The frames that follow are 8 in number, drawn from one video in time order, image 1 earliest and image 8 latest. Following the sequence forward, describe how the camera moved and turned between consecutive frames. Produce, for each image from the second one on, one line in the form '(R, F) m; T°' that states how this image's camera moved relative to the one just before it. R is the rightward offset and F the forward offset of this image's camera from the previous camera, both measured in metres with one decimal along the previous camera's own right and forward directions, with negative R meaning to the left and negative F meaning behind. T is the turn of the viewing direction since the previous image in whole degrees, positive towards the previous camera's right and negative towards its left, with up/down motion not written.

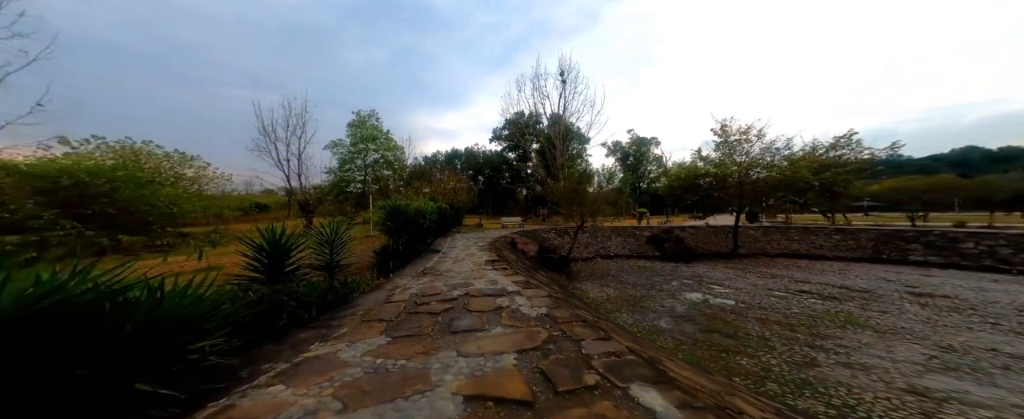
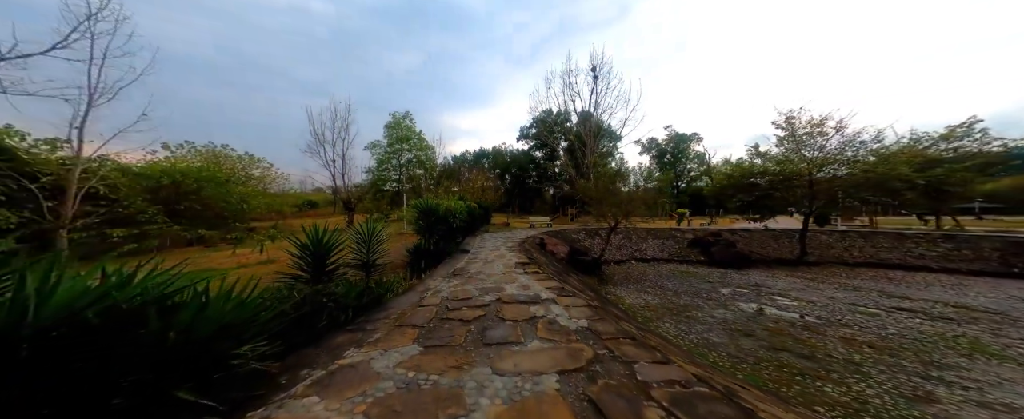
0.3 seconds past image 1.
(-0.1, +0.2) m; -5°
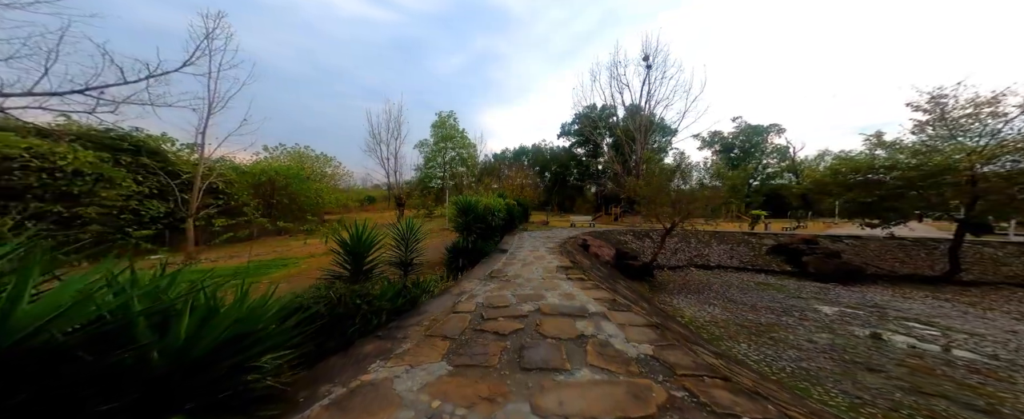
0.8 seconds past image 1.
(0.0, +0.4) m; -8°
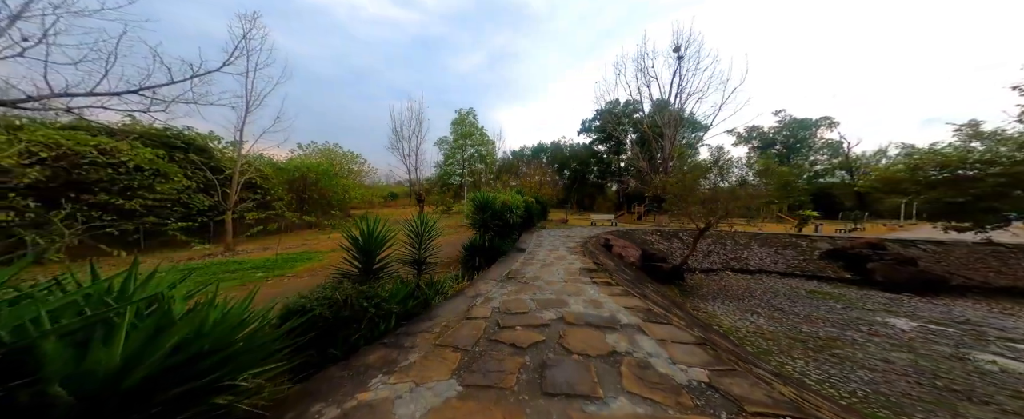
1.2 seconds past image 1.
(0.0, +0.3) m; -4°
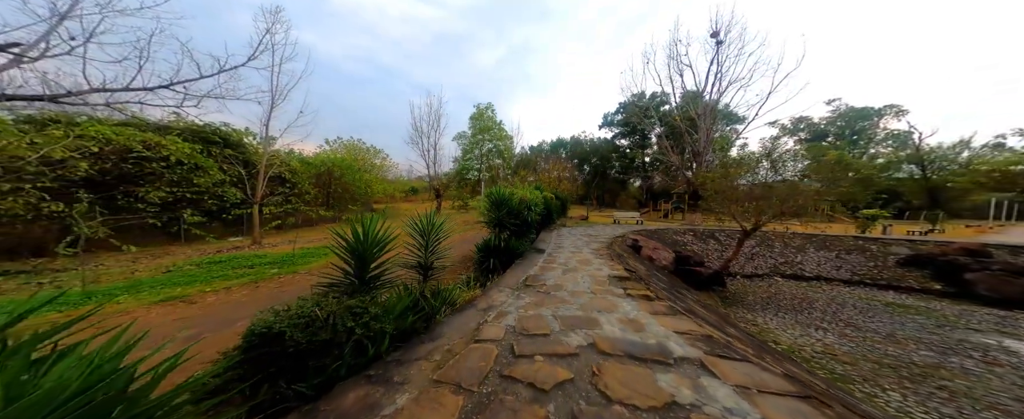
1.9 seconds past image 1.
(0.0, +0.5) m; -4°
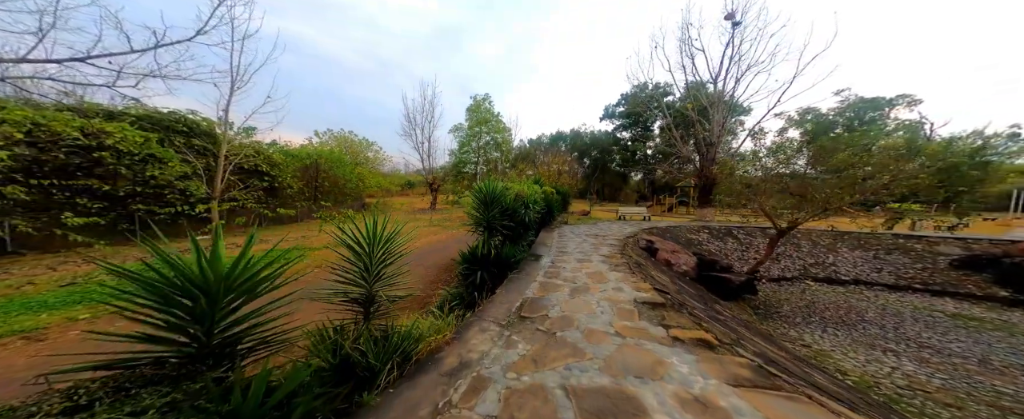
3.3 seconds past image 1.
(+0.1, +1.1) m; 0°
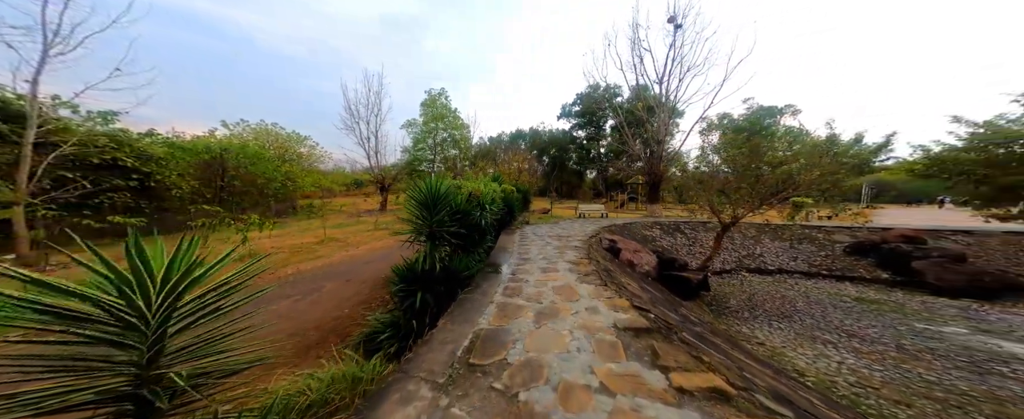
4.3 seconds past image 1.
(+0.1, +0.7) m; +9°
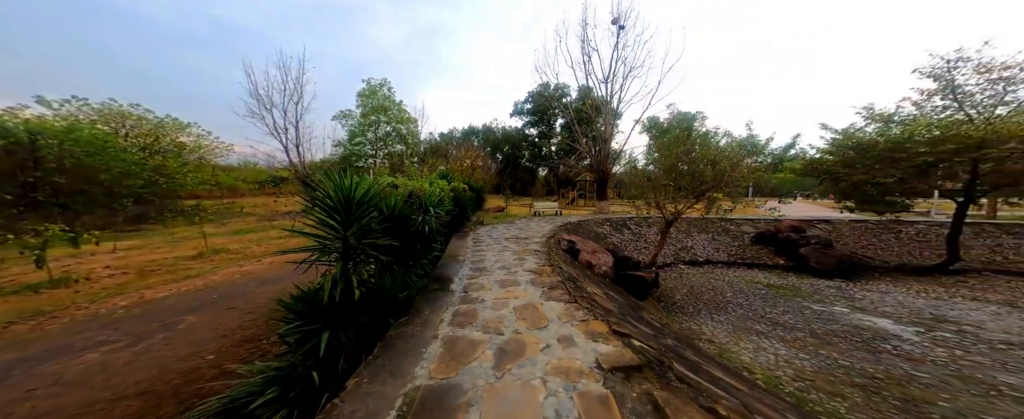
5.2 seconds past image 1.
(0.0, +0.6) m; +10°
